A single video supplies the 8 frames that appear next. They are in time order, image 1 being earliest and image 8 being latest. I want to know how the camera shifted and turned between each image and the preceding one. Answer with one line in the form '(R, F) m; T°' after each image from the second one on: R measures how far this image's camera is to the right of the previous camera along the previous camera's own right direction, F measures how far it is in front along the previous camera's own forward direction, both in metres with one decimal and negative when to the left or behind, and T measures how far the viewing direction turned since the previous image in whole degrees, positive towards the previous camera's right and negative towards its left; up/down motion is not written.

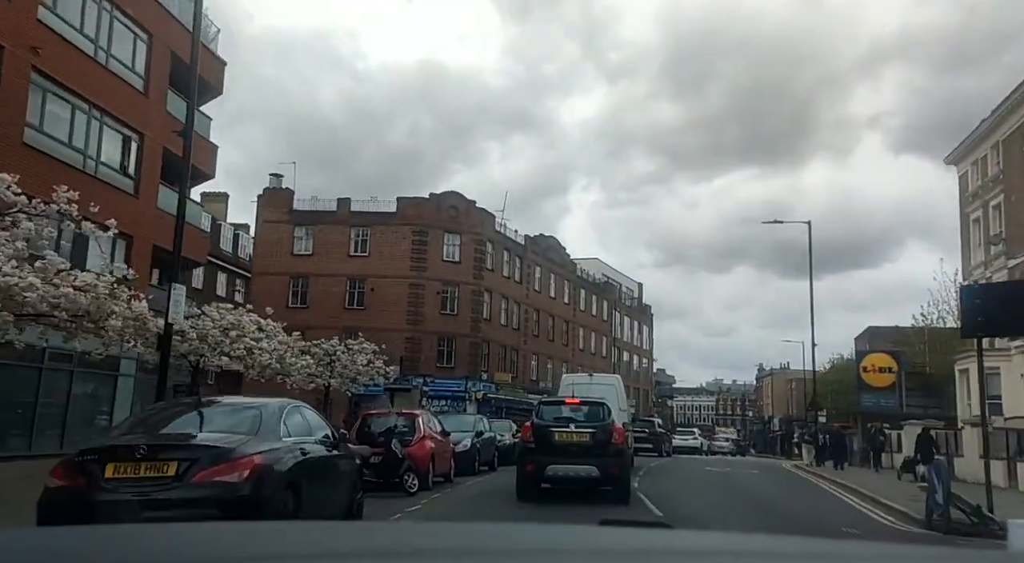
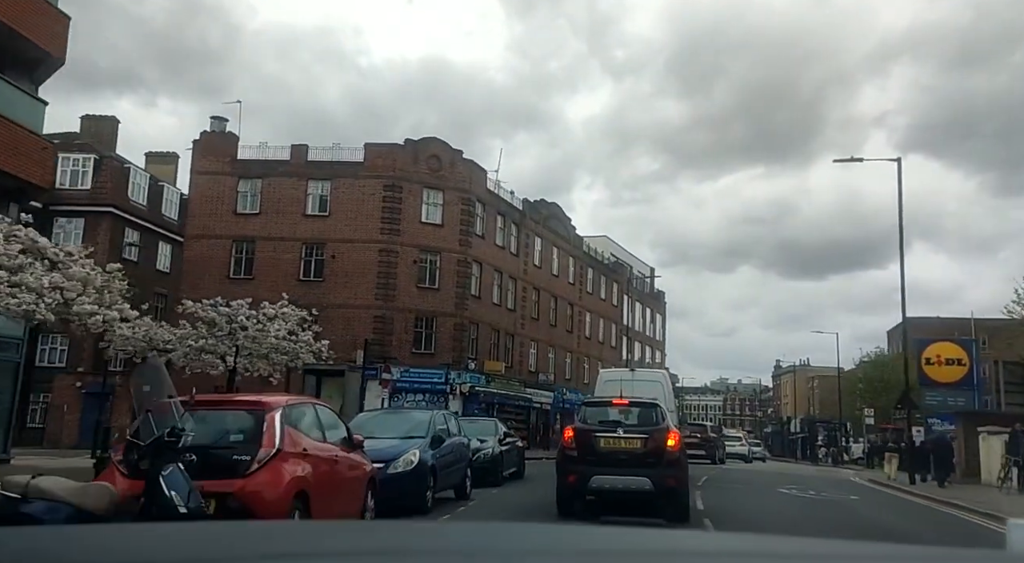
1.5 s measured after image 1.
(+0.3, +8.9) m; 0°
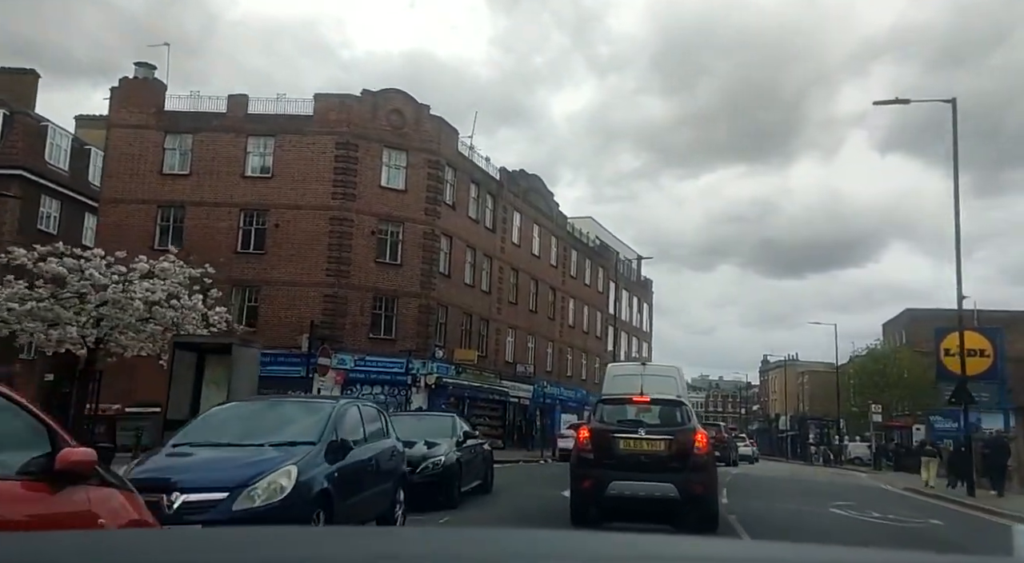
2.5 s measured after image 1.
(+0.3, +5.2) m; +1°
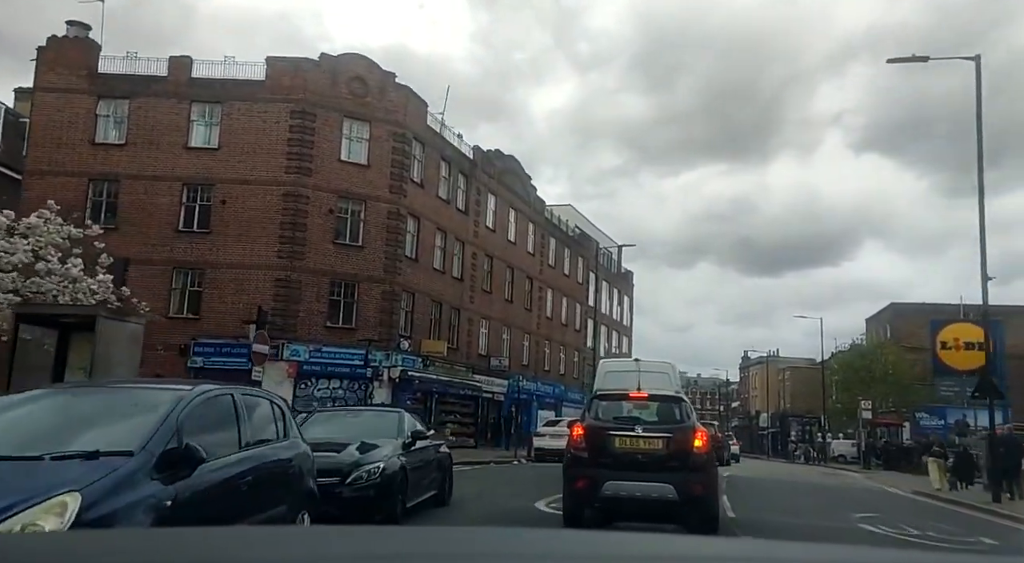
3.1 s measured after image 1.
(+0.2, +2.9) m; +1°
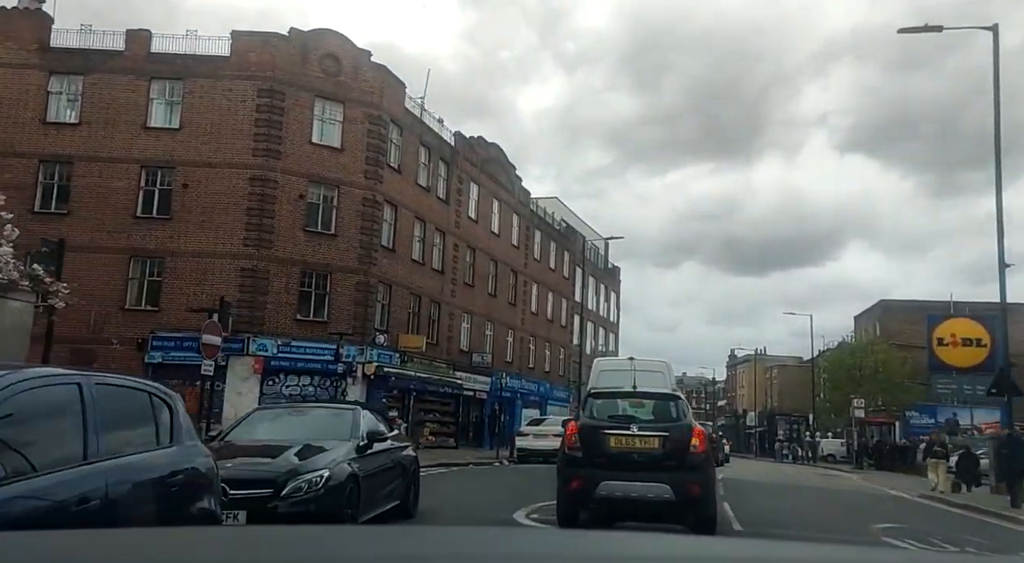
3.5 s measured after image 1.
(+0.1, +1.7) m; +1°
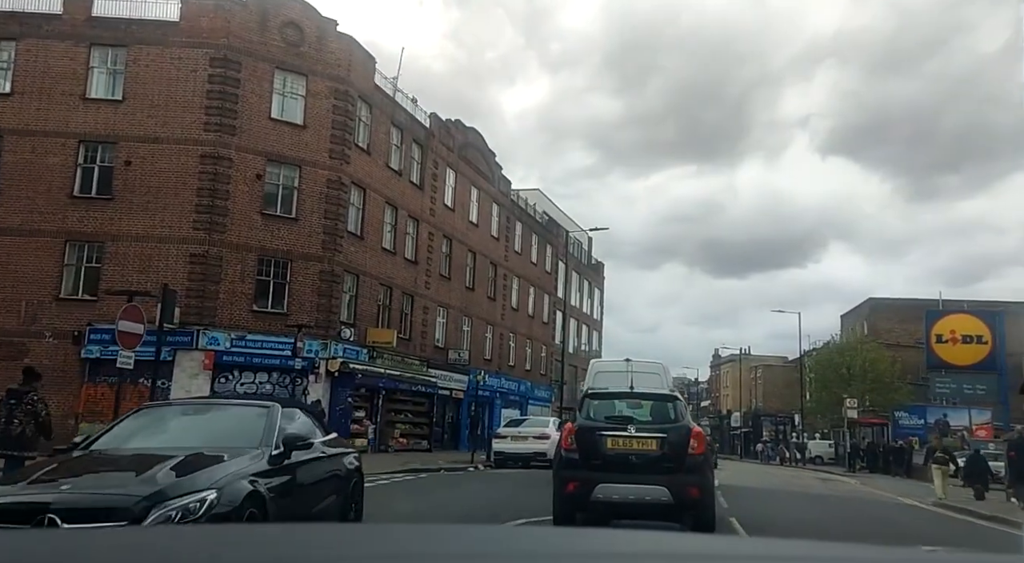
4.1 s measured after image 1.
(+0.2, +2.3) m; +1°
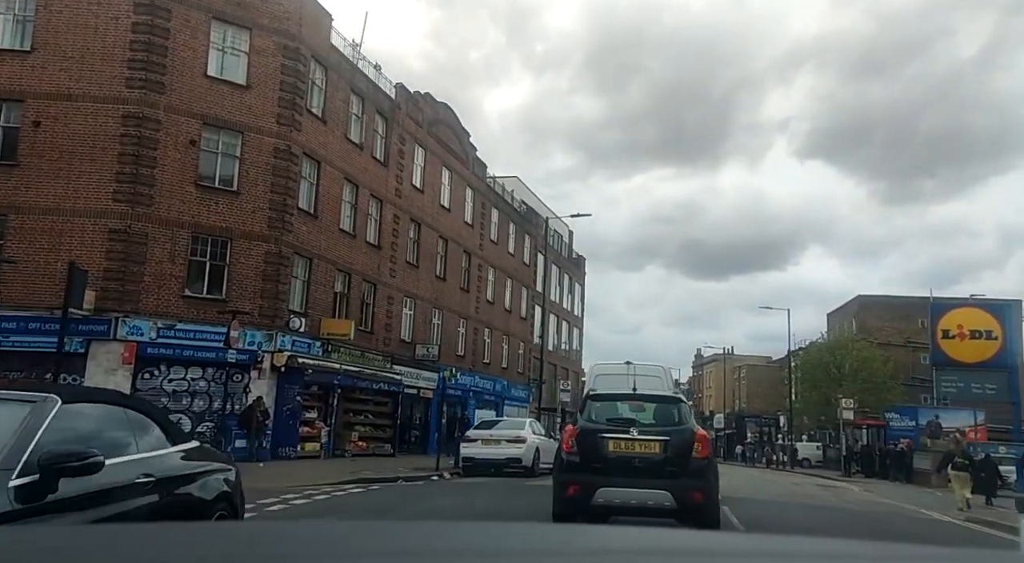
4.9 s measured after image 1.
(+0.2, +3.2) m; +1°
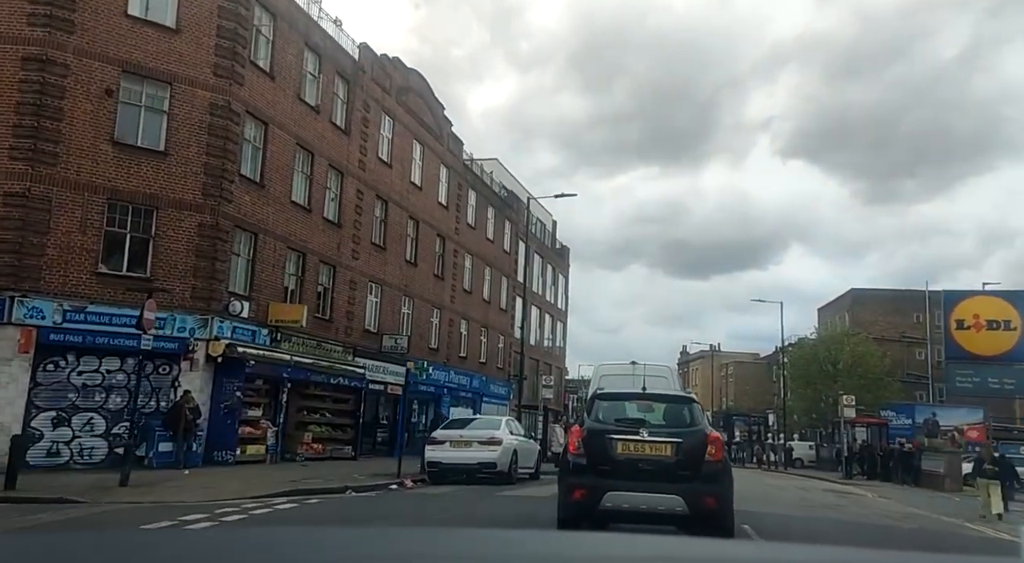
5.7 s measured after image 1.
(+0.2, +3.2) m; +1°
